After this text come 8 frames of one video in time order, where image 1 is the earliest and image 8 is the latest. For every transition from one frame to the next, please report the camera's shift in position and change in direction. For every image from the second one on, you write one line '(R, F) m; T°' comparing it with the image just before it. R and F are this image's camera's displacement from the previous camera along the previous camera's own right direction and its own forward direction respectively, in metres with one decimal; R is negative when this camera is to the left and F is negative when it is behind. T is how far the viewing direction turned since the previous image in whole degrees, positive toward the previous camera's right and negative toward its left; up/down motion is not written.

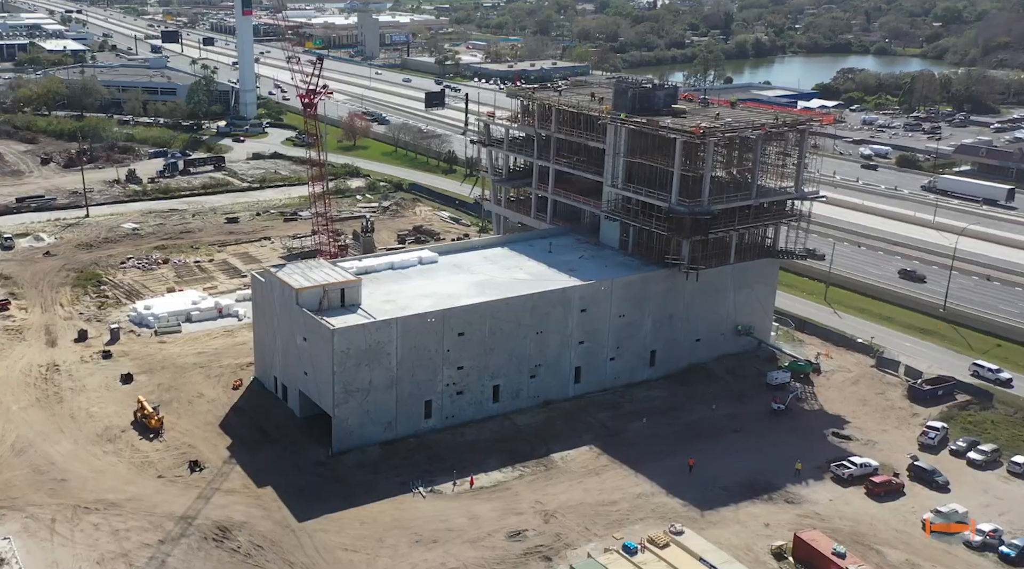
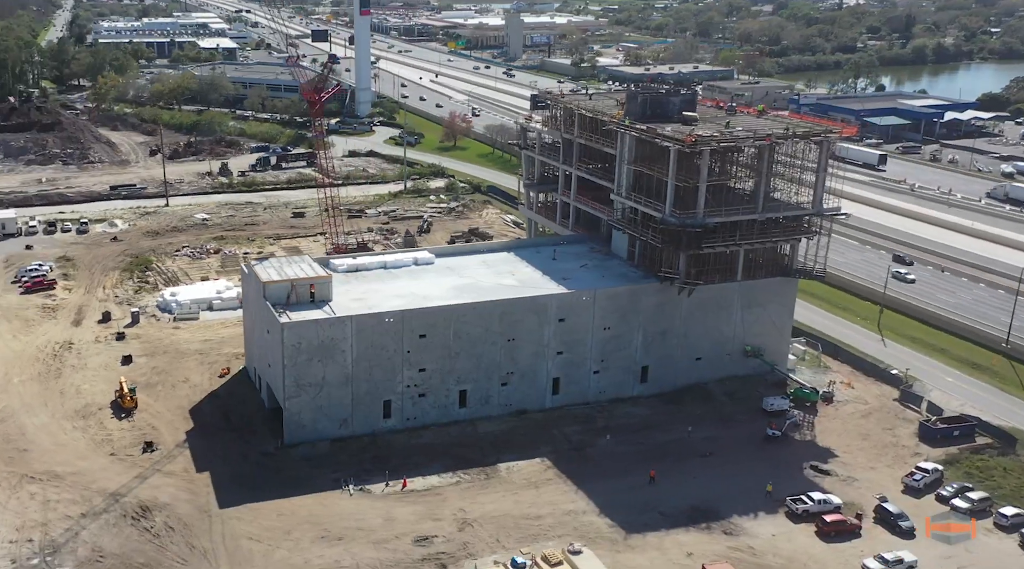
(+8.4, +0.7) m; -10°
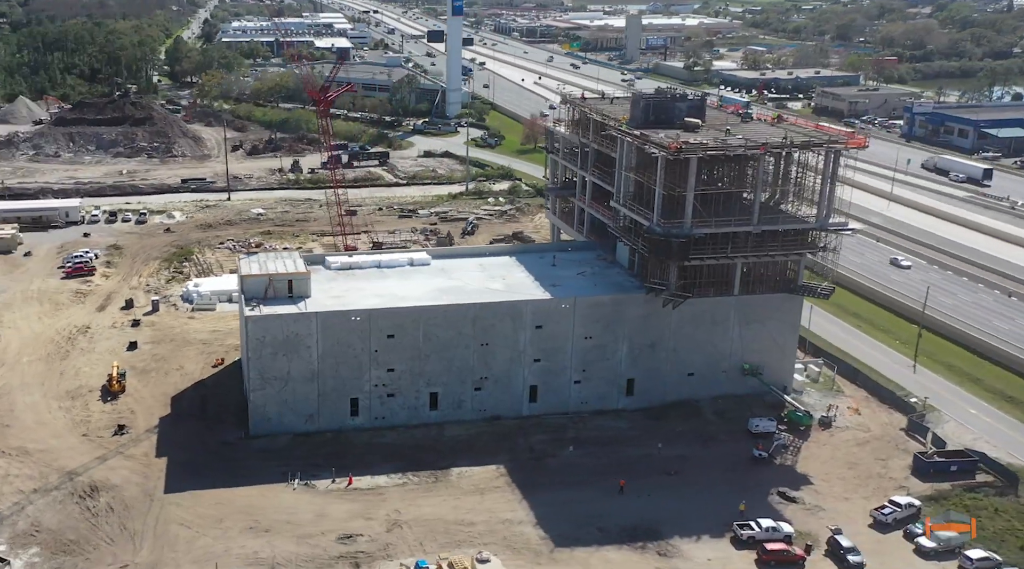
(+7.0, +0.5) m; -8°
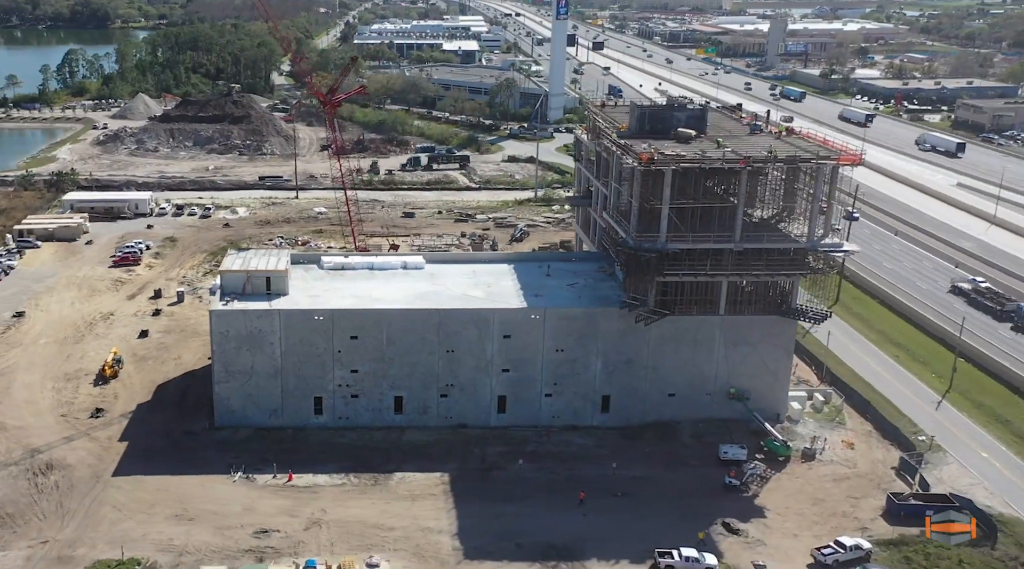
(+8.3, +0.8) m; -9°
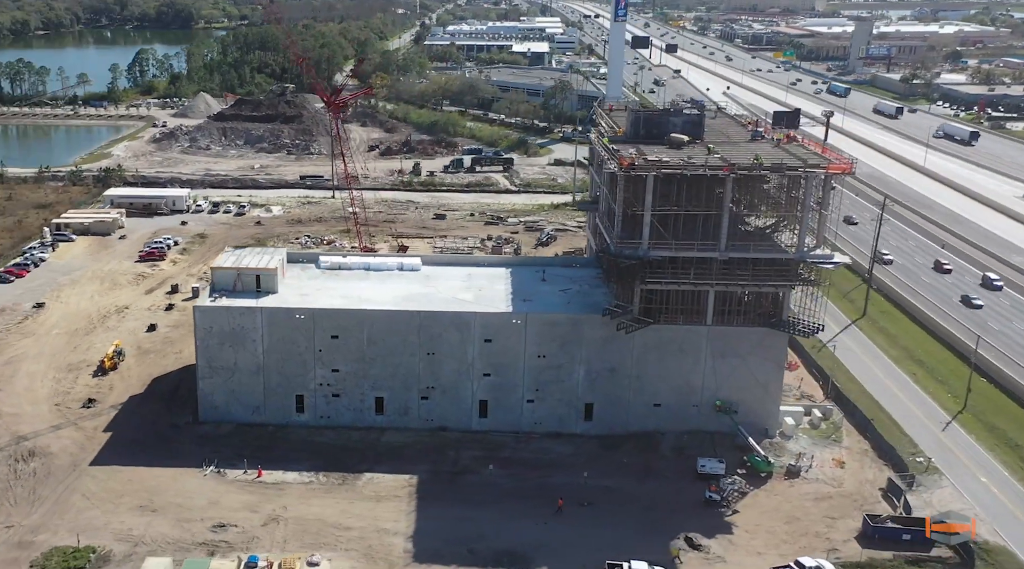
(+4.6, +0.4) m; -5°
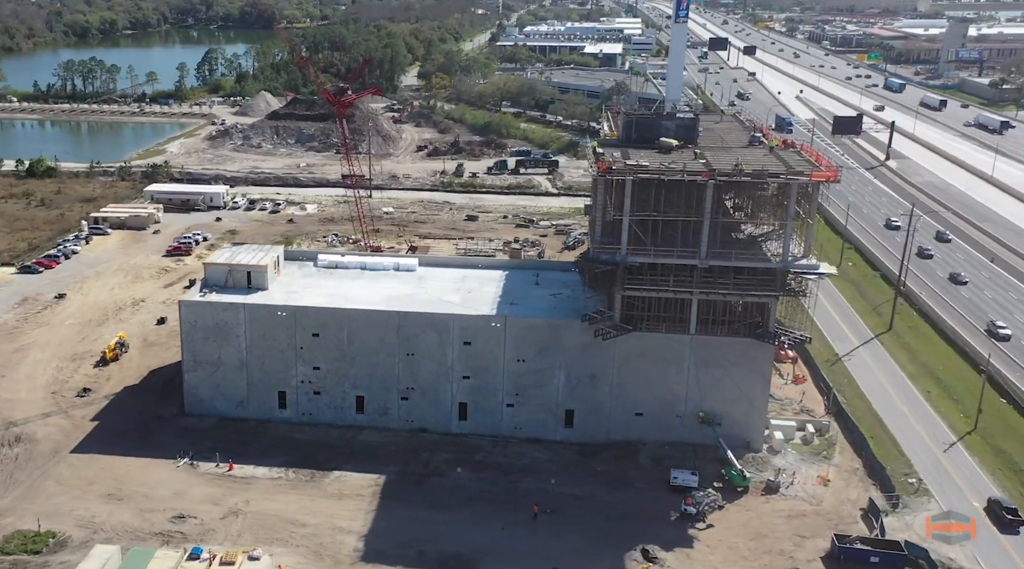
(+4.8, +0.4) m; -5°
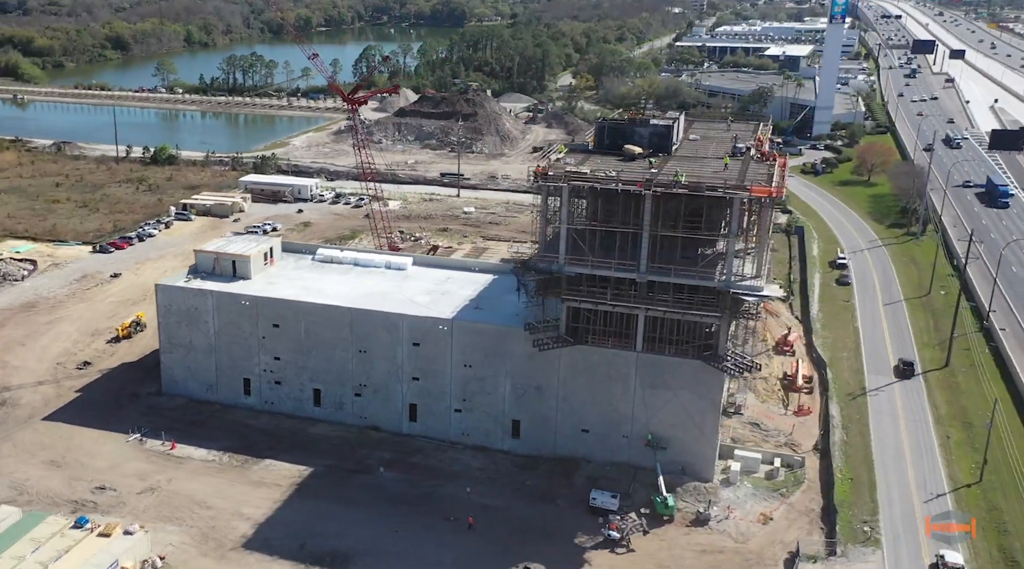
(+11.5, +1.8) m; -12°
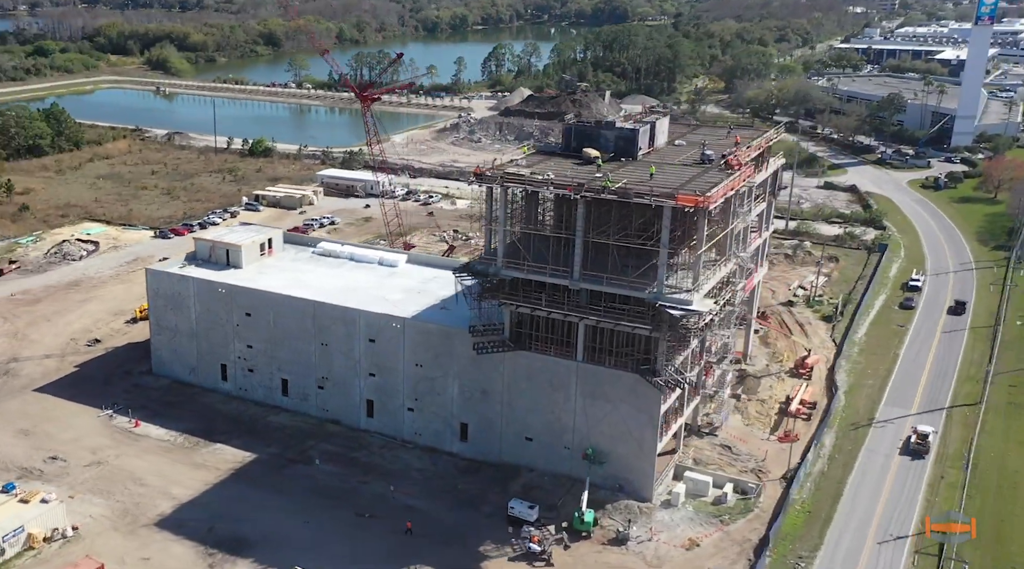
(+9.9, +1.7) m; -11°
